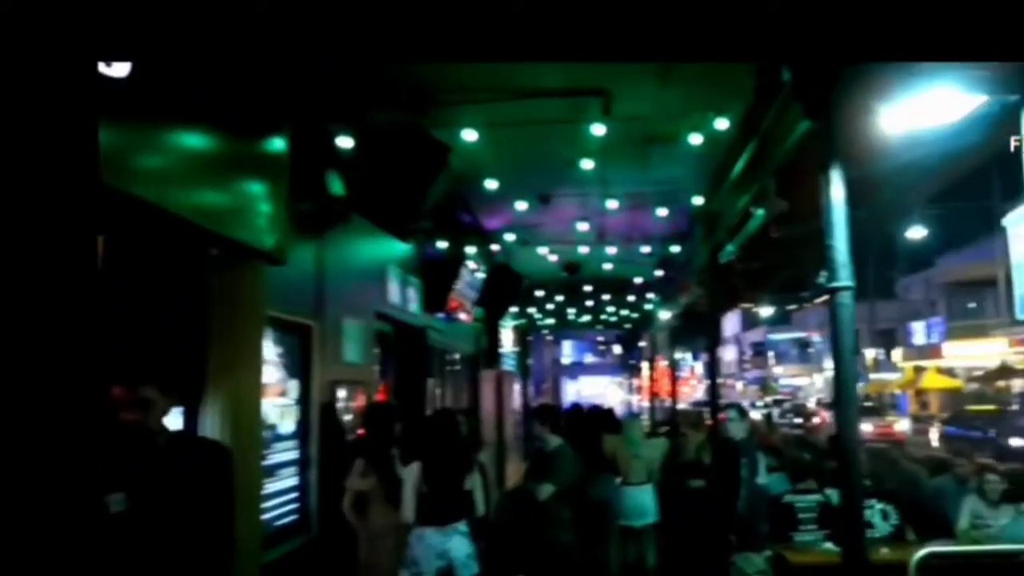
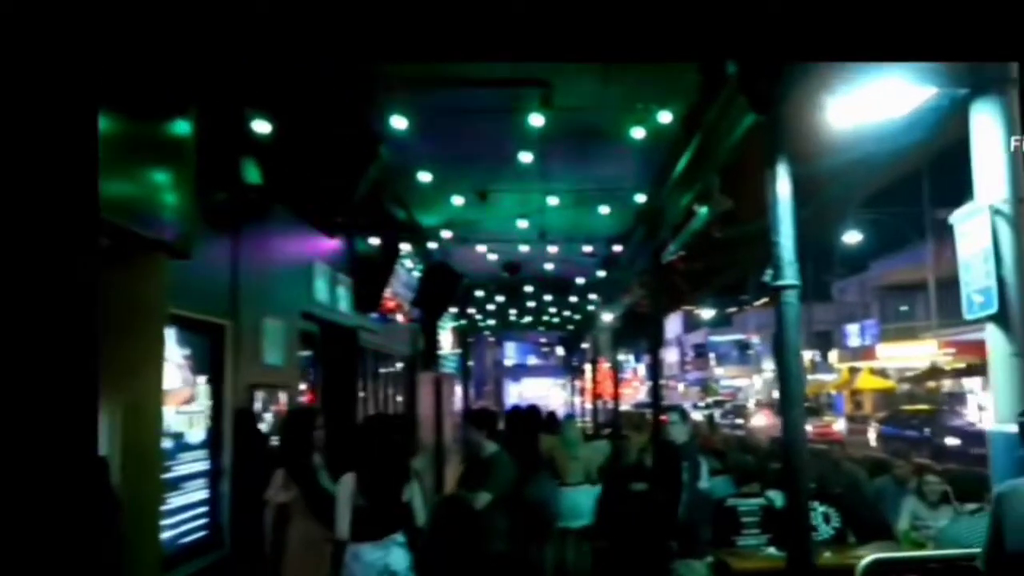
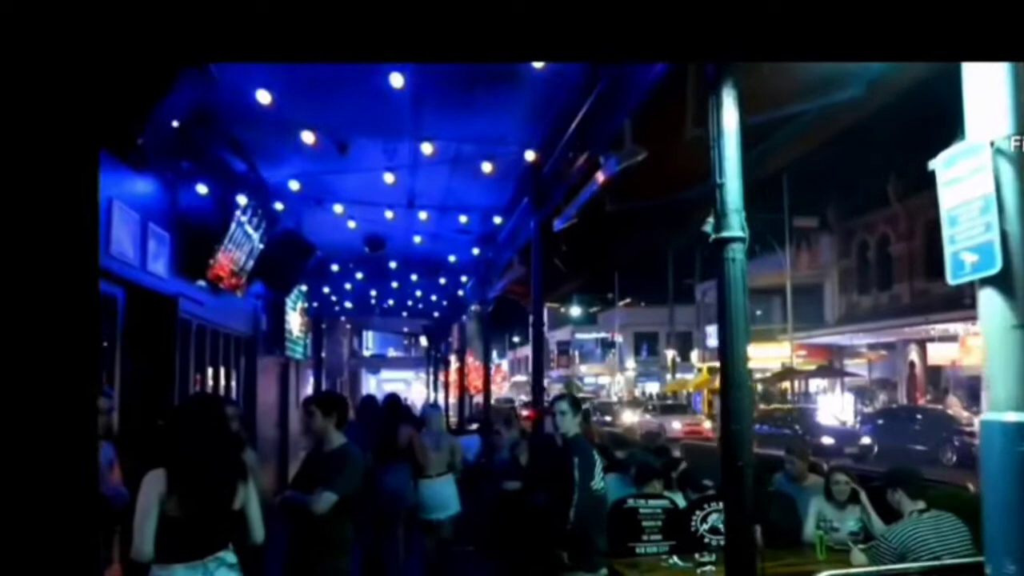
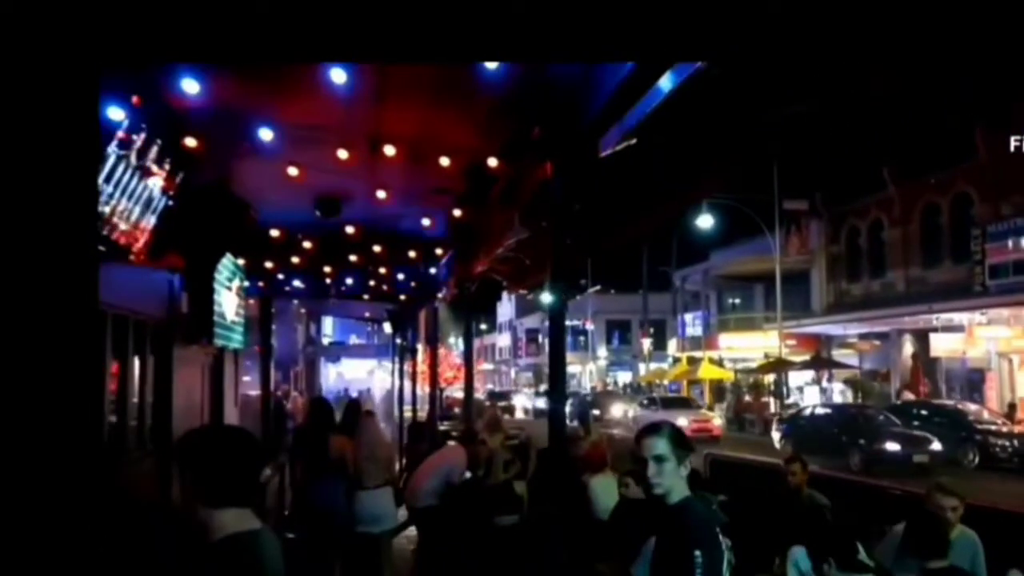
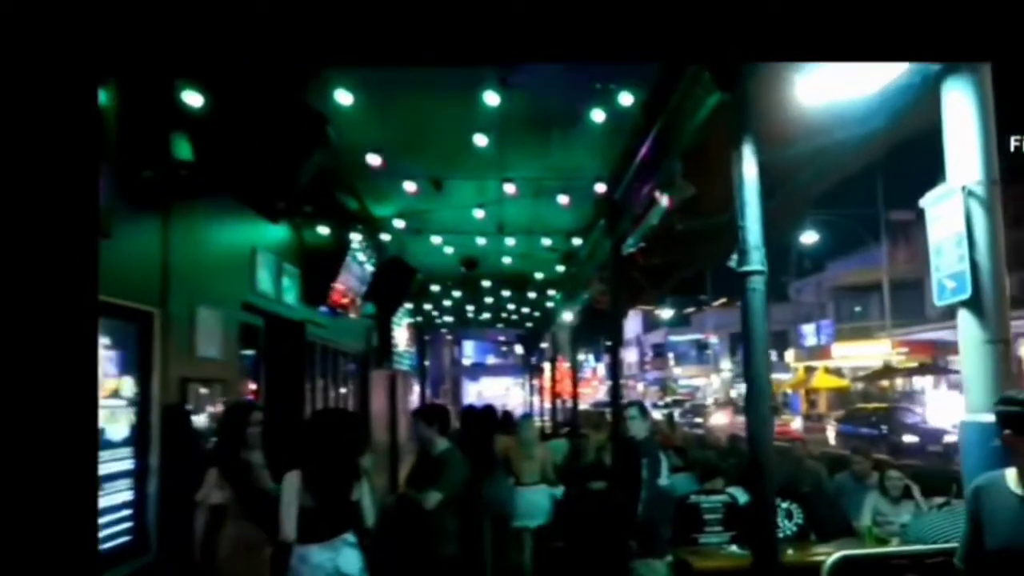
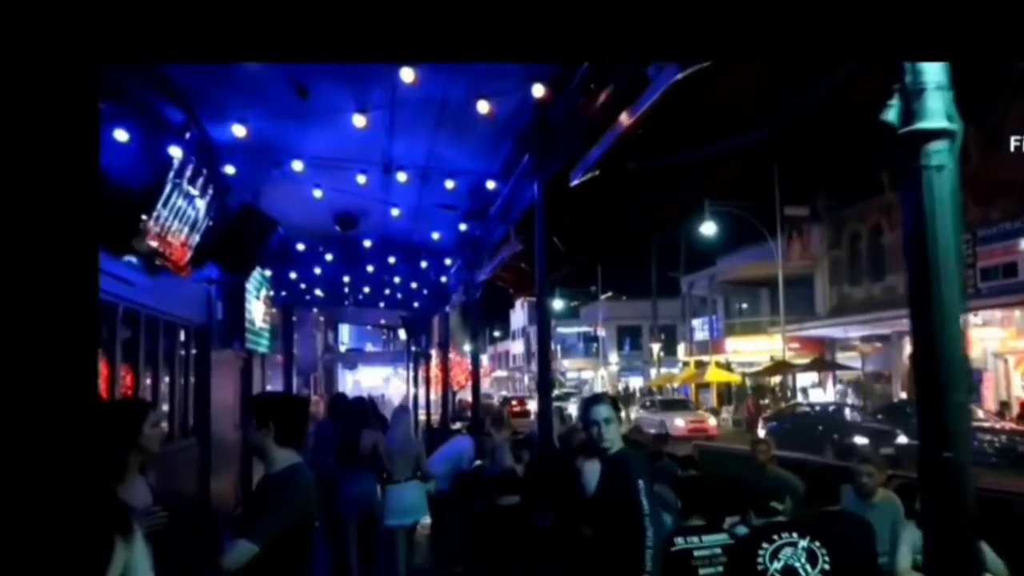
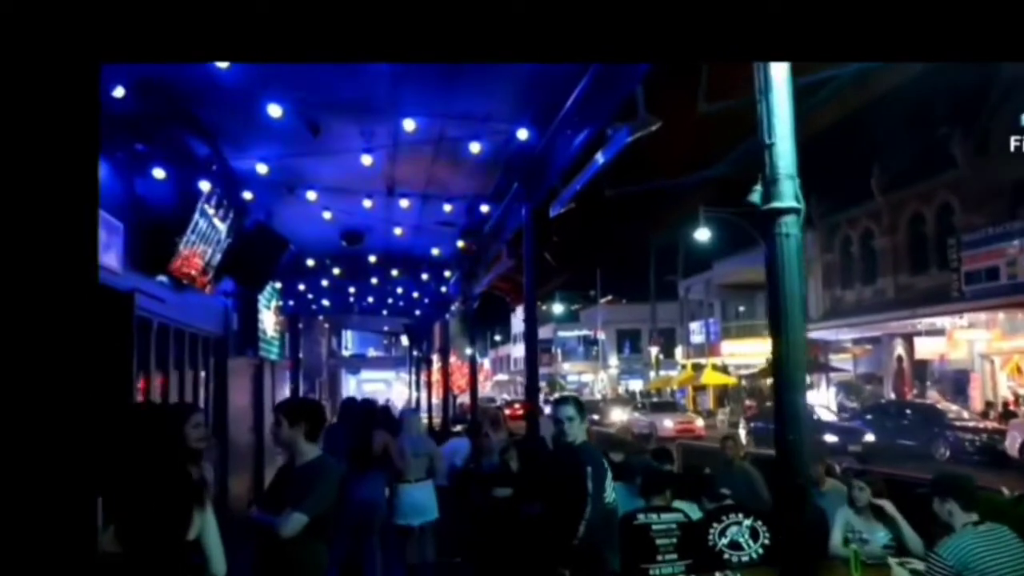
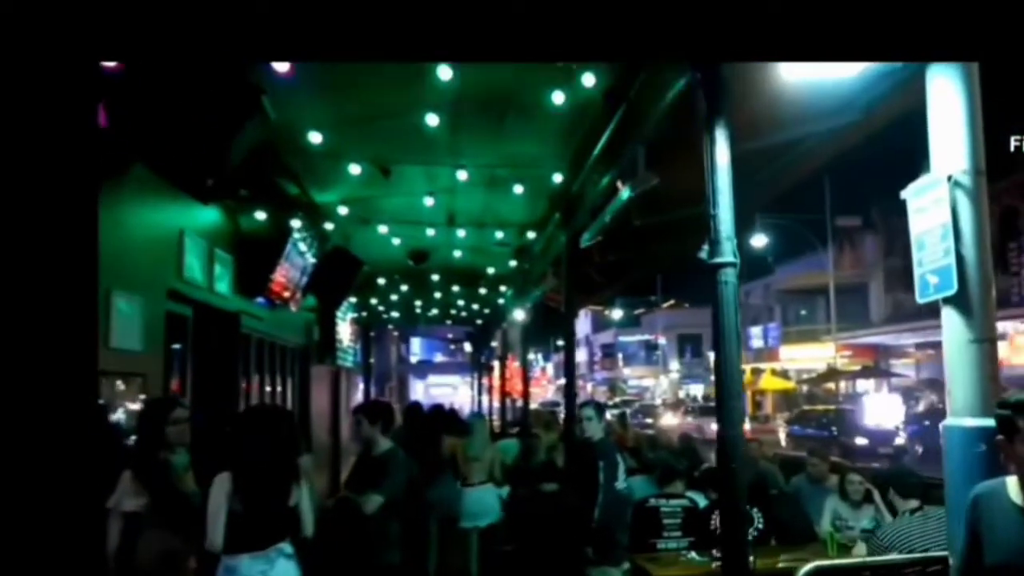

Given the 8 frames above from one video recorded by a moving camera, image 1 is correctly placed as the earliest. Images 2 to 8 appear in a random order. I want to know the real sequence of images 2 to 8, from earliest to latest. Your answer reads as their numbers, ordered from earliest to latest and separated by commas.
2, 5, 8, 3, 7, 6, 4
